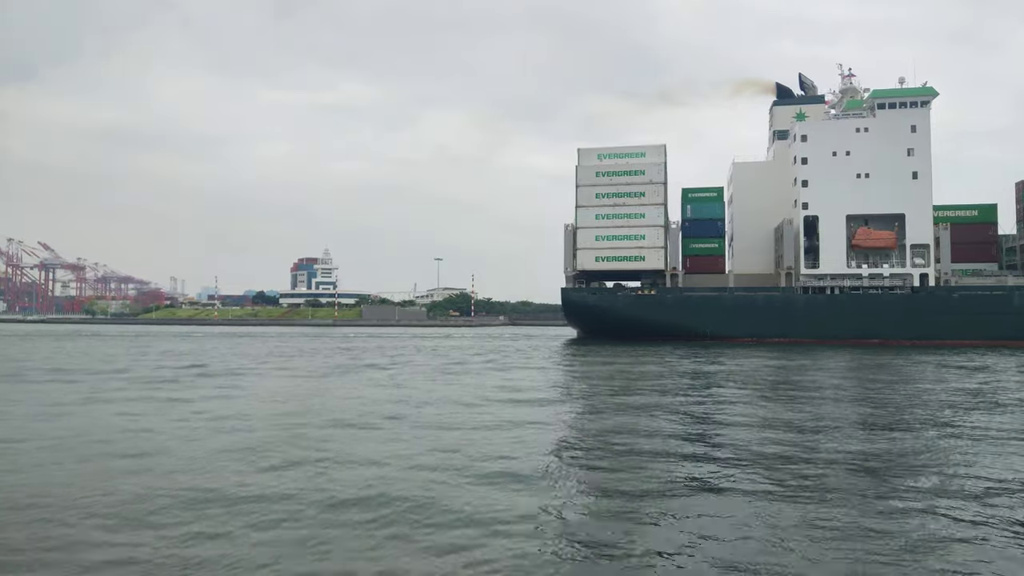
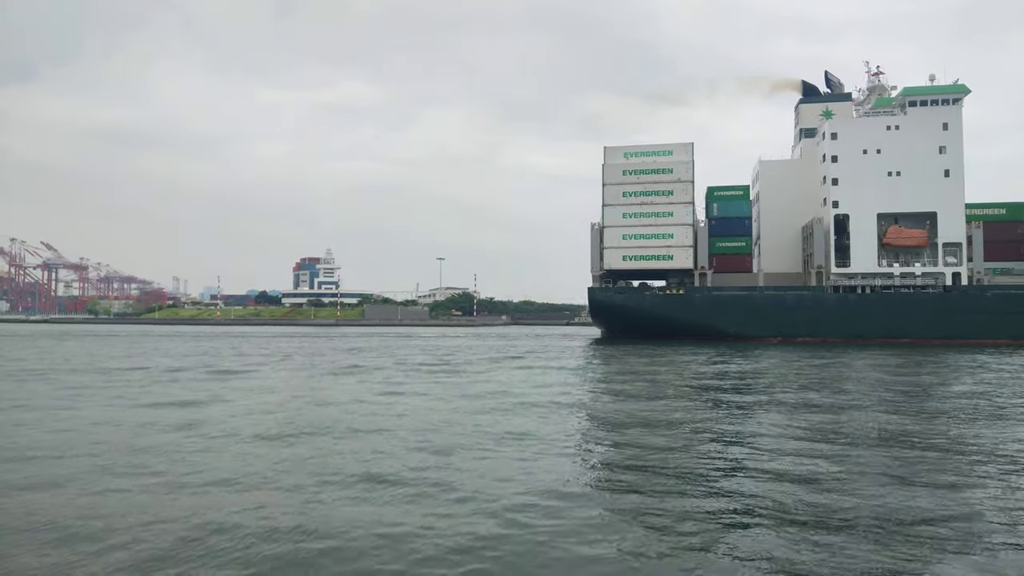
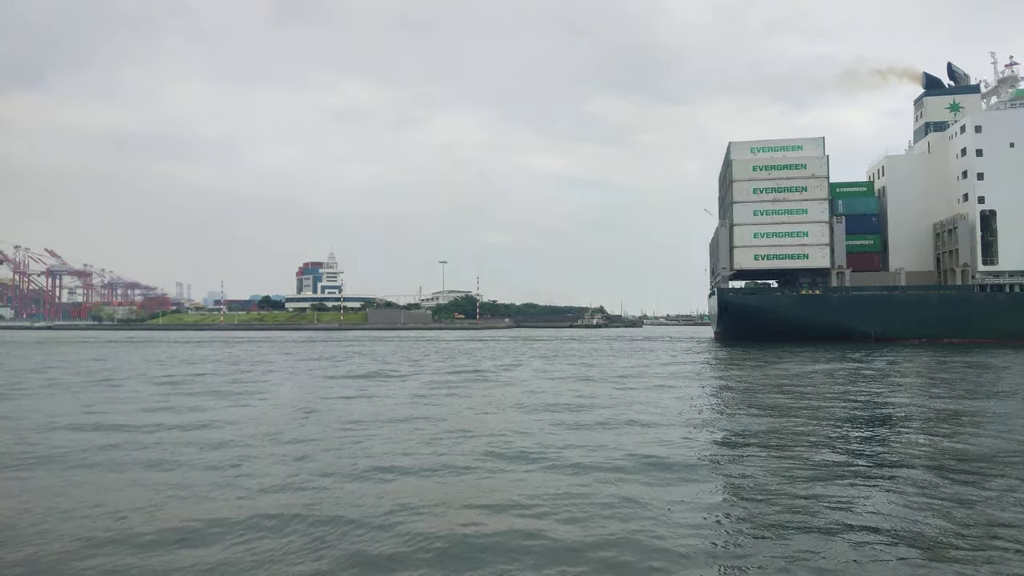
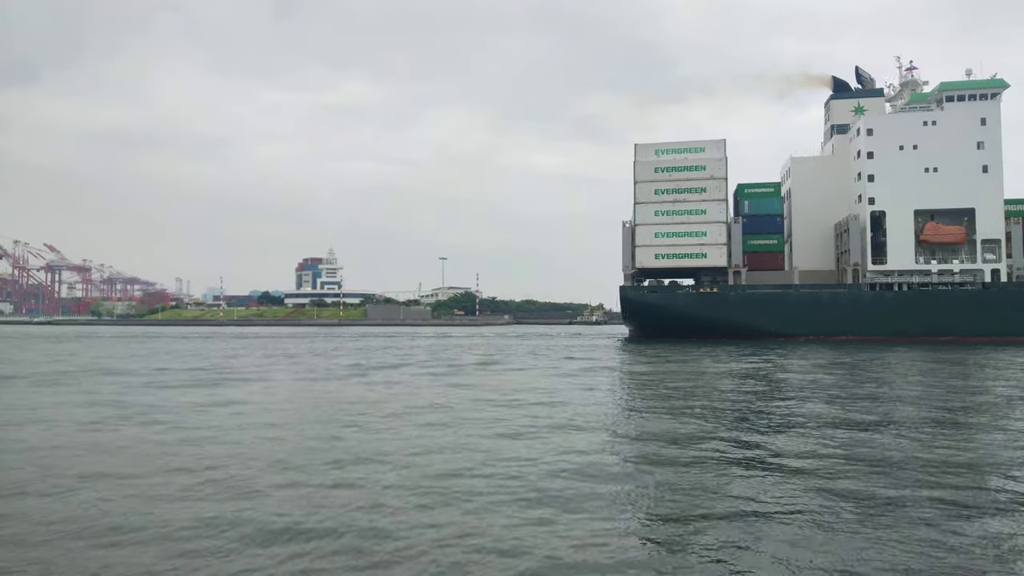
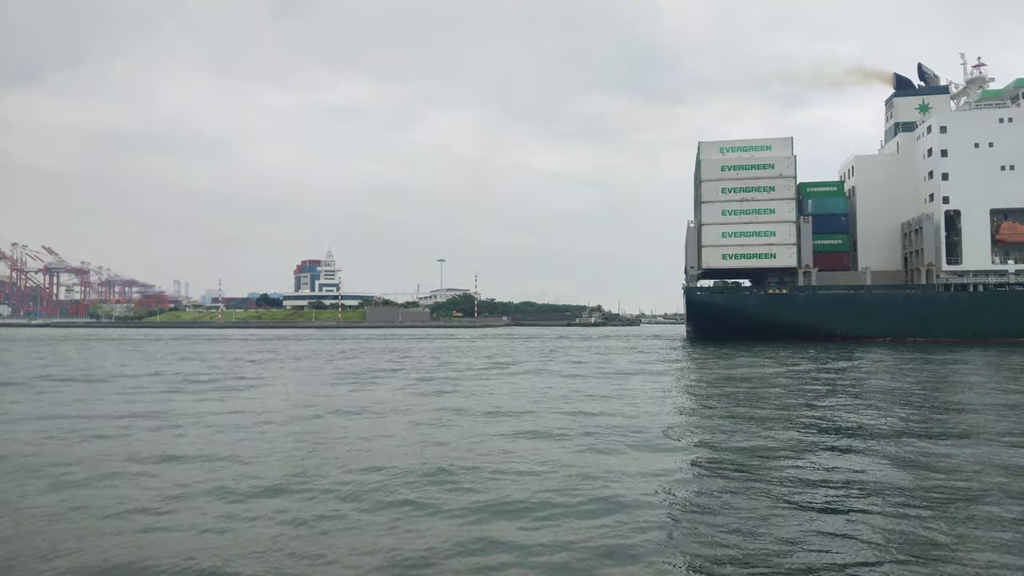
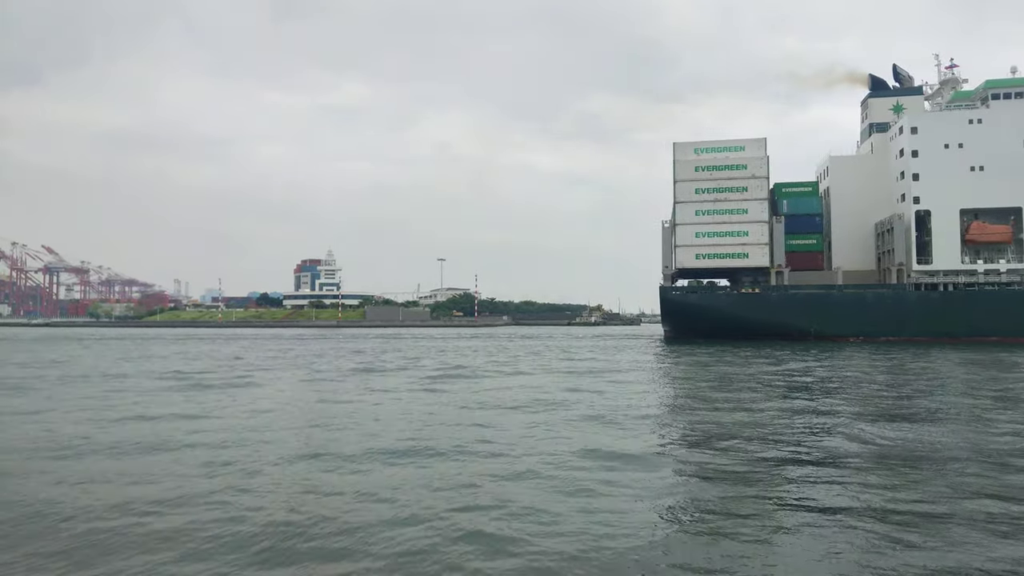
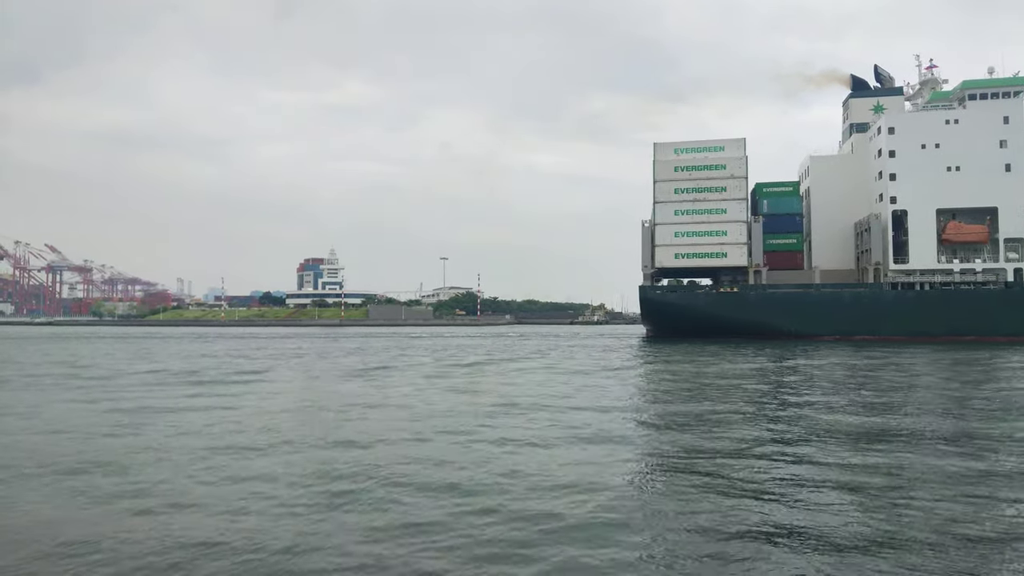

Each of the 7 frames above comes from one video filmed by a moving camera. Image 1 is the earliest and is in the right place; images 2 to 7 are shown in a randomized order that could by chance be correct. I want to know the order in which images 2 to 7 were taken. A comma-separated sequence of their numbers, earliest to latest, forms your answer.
2, 4, 7, 6, 5, 3
